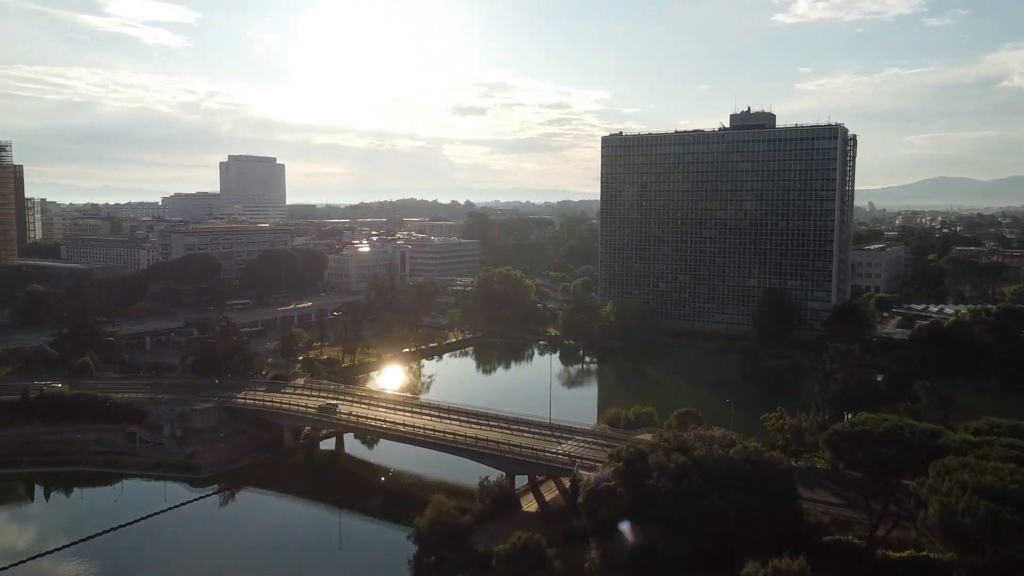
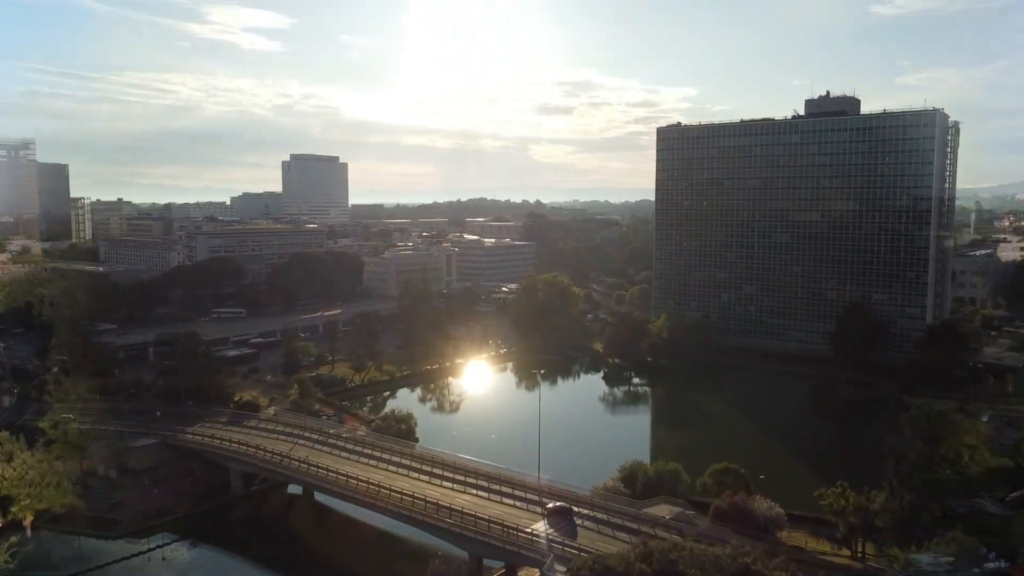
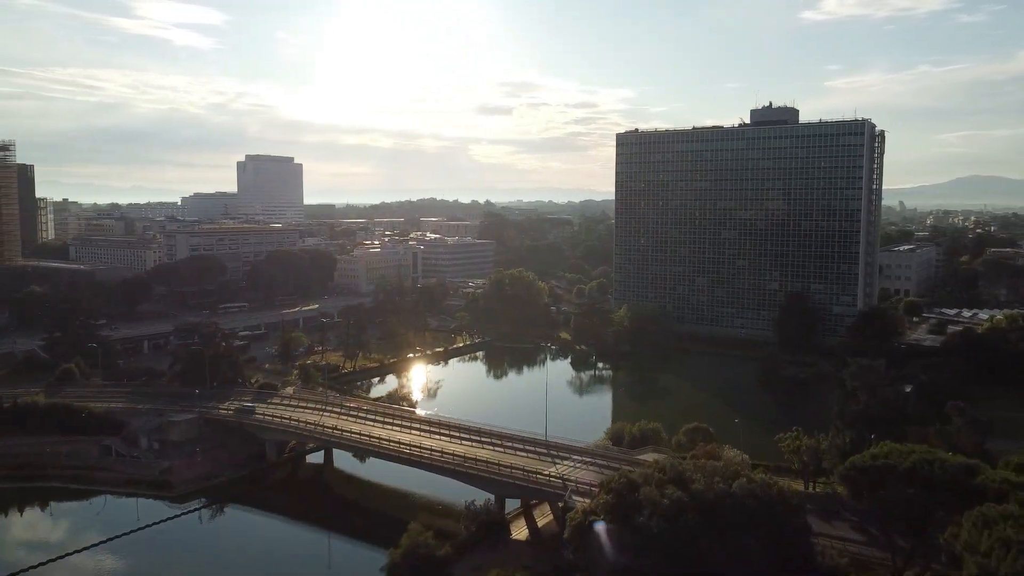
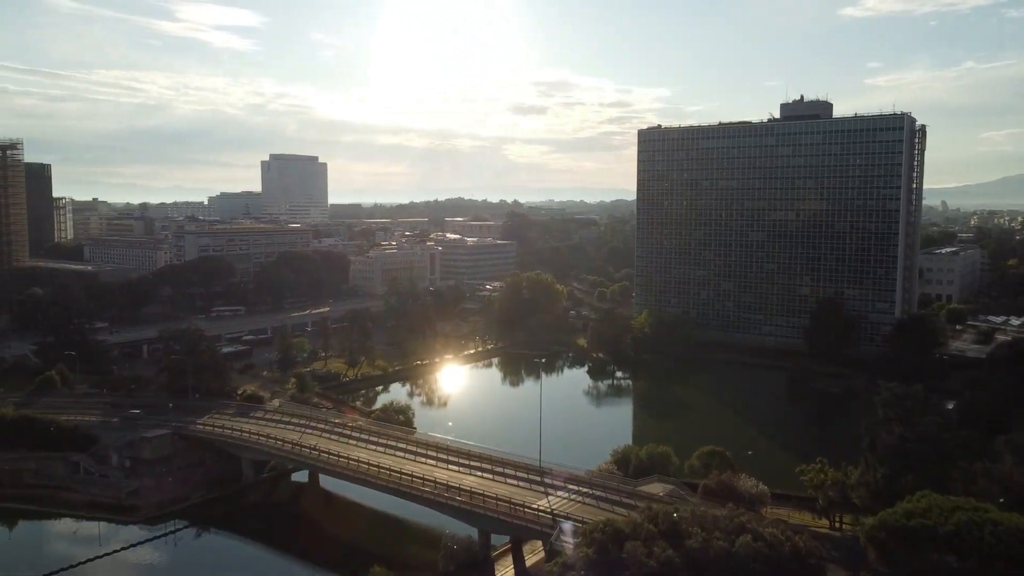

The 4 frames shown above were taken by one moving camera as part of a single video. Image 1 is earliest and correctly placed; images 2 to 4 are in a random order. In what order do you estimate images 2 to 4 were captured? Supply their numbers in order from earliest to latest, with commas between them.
3, 4, 2
